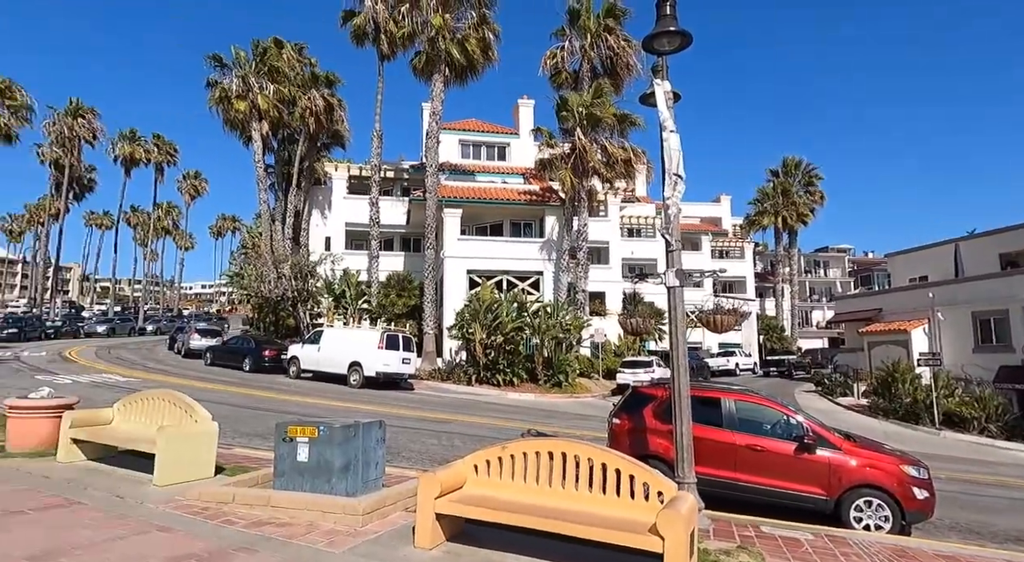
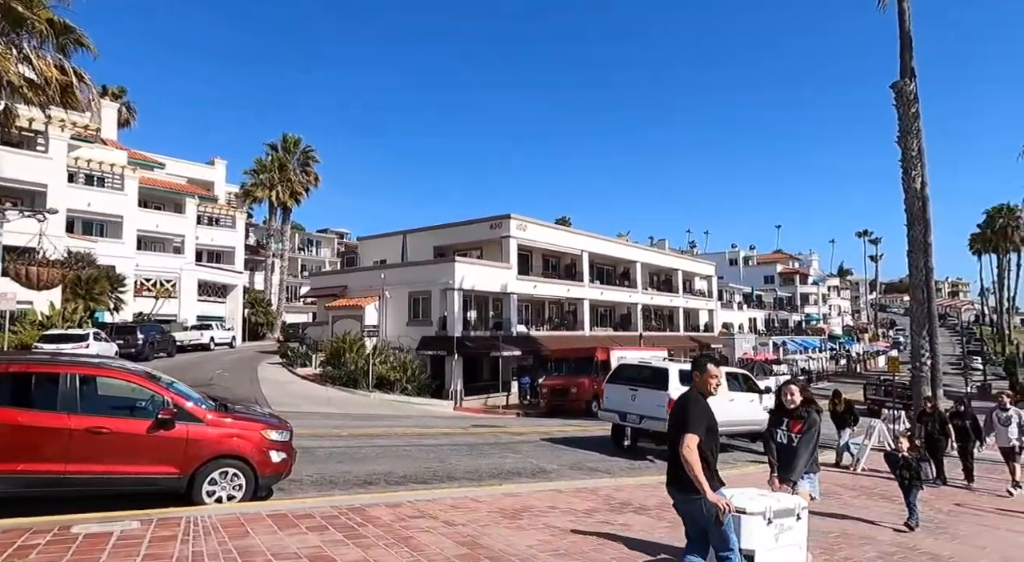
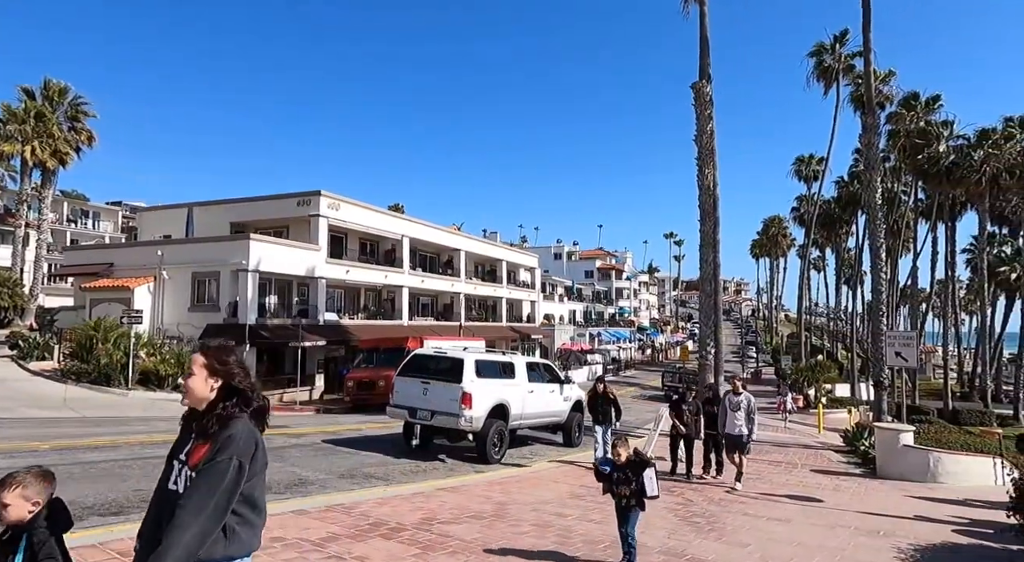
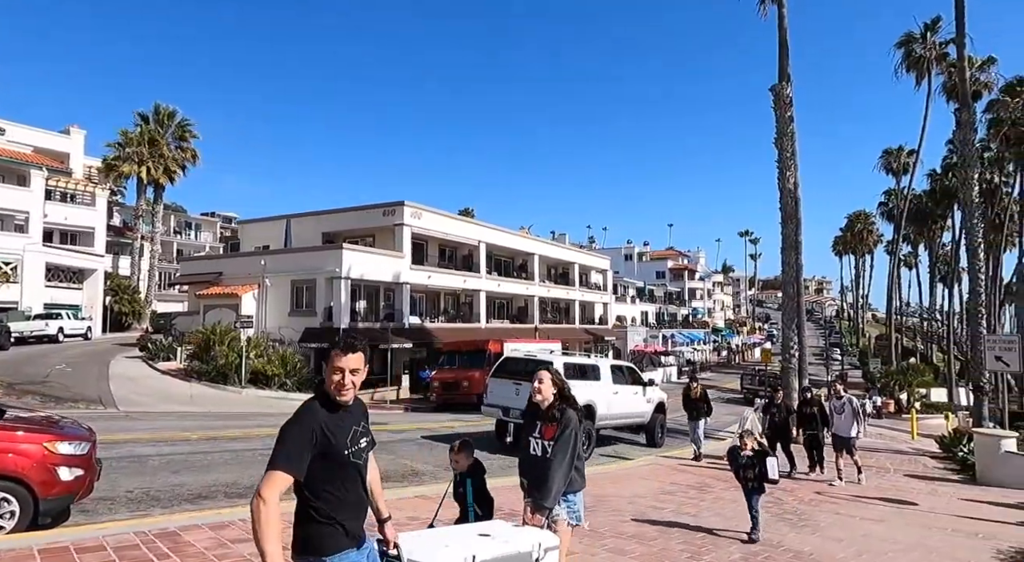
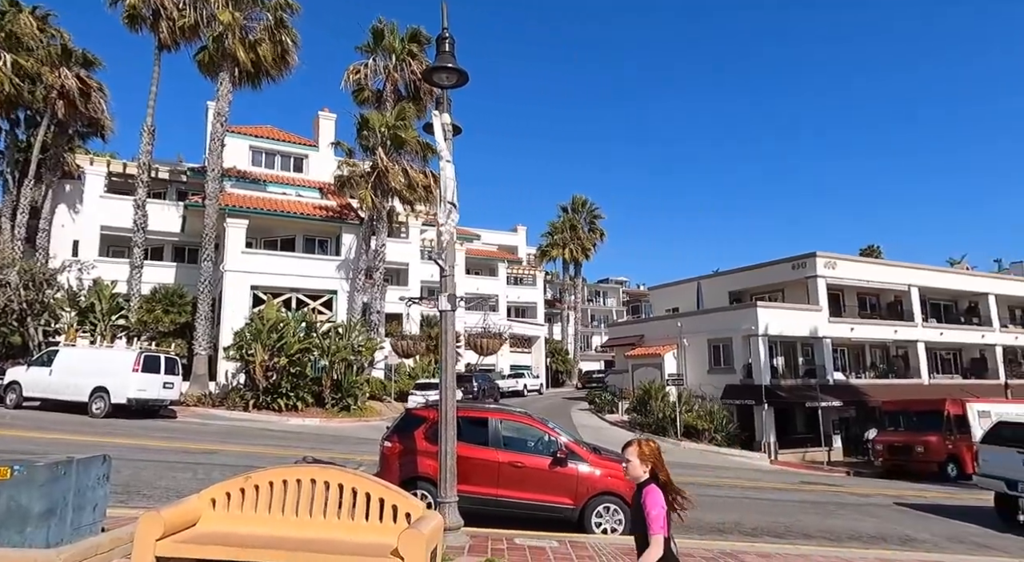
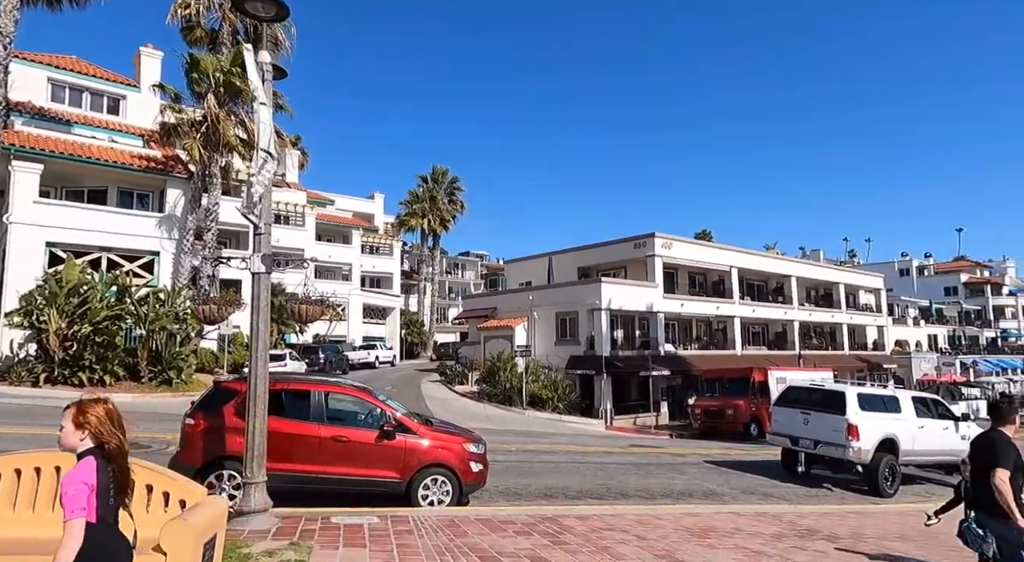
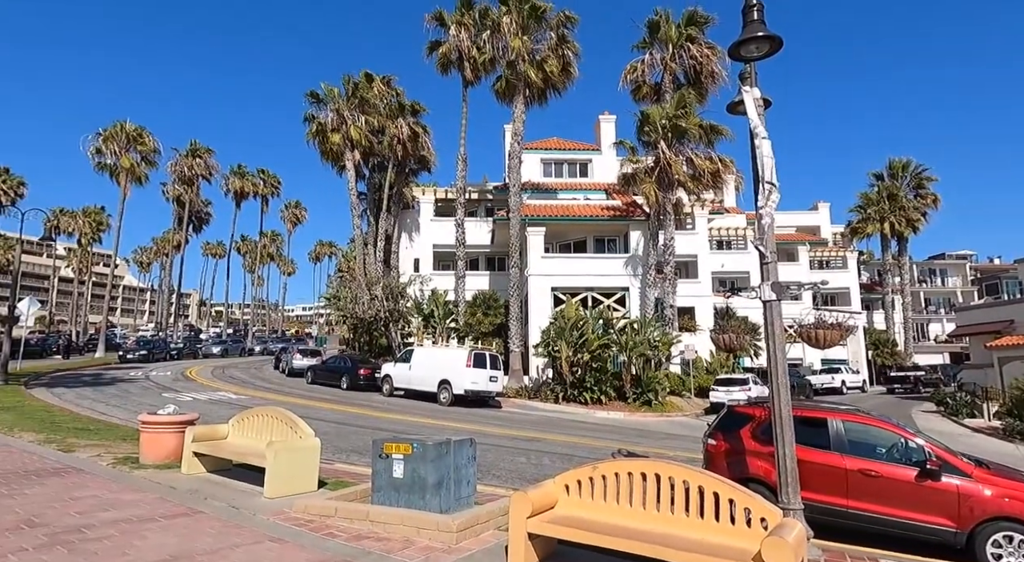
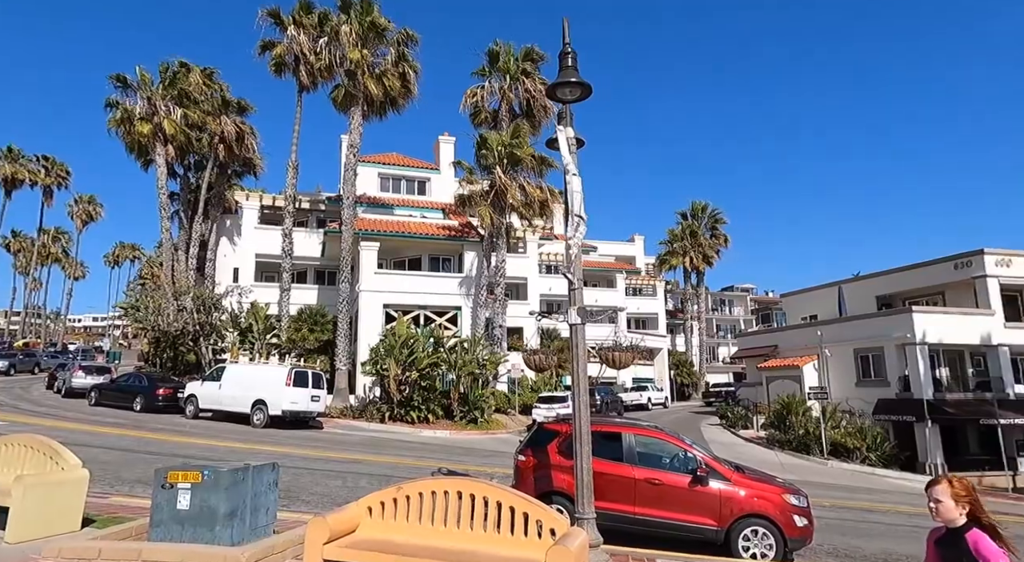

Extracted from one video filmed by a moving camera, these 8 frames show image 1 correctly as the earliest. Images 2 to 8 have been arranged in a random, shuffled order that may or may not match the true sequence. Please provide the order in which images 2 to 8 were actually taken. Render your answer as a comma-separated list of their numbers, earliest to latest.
7, 8, 5, 6, 2, 4, 3
